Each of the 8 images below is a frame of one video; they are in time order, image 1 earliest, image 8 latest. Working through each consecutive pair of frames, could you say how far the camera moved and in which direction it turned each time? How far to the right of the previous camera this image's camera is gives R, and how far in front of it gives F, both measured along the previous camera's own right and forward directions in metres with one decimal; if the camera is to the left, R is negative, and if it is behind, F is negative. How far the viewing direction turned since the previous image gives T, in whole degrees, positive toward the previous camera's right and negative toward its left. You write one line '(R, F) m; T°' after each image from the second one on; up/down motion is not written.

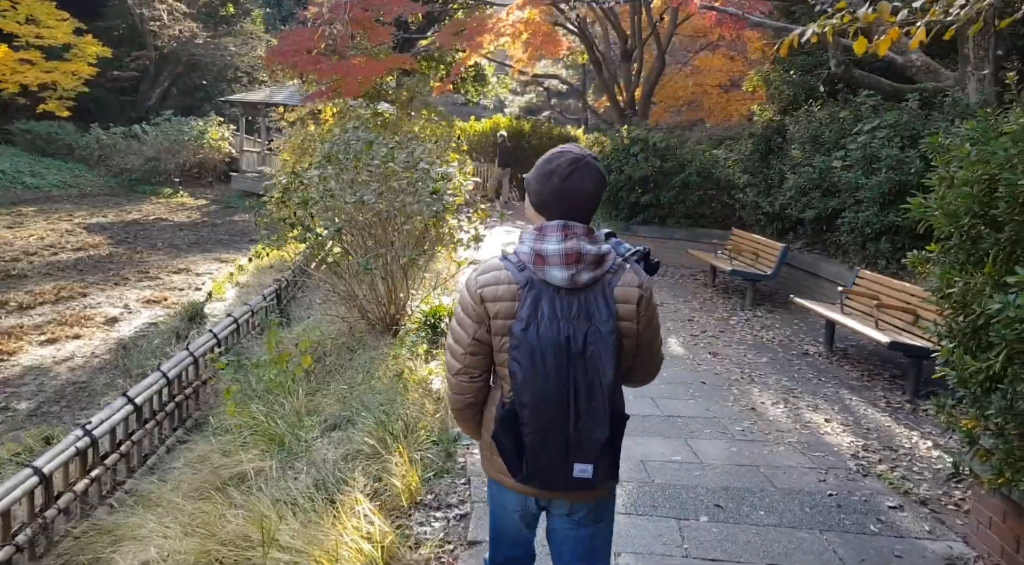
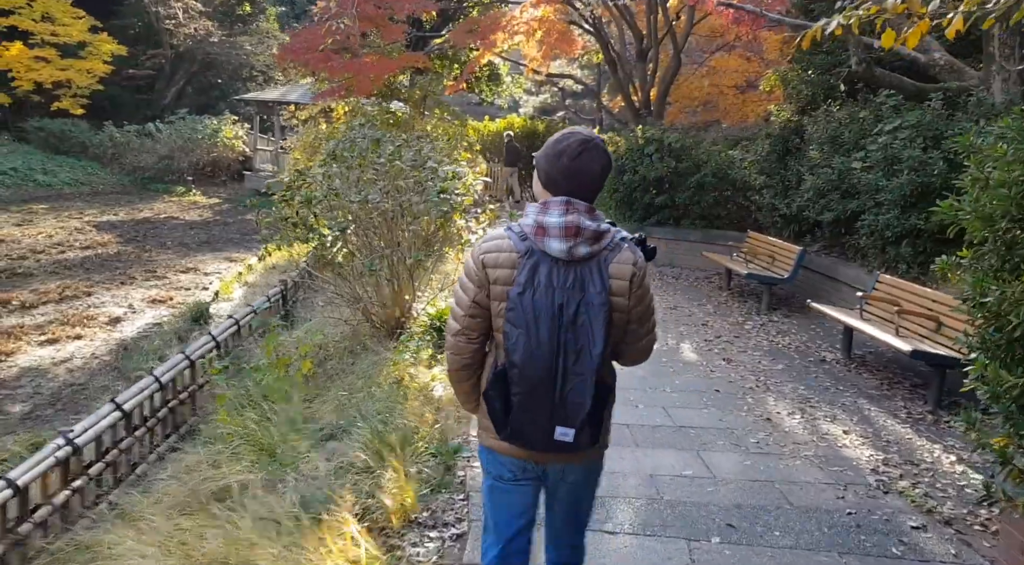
(0.0, +0.2) m; -1°
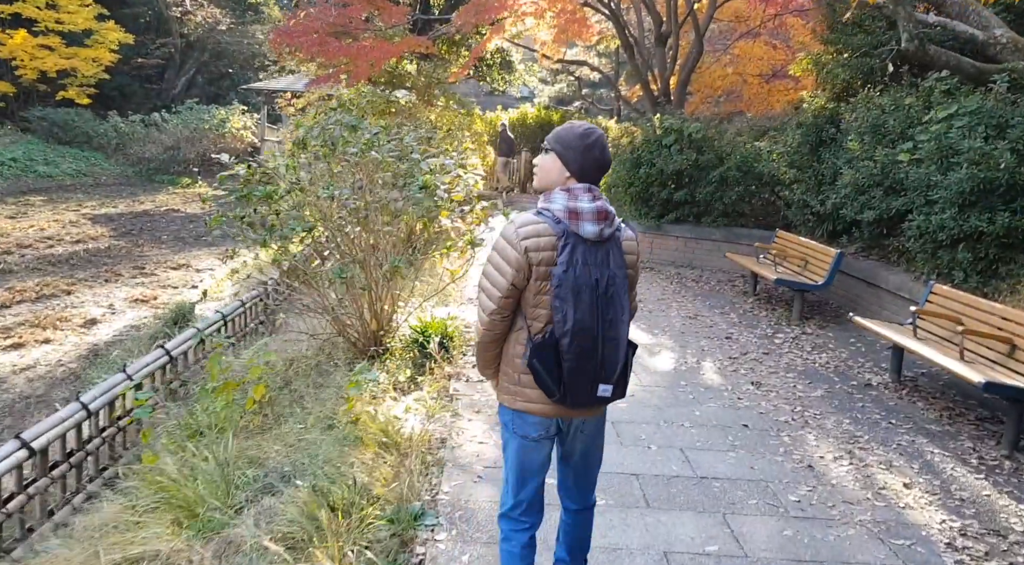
(+0.1, +0.8) m; -1°
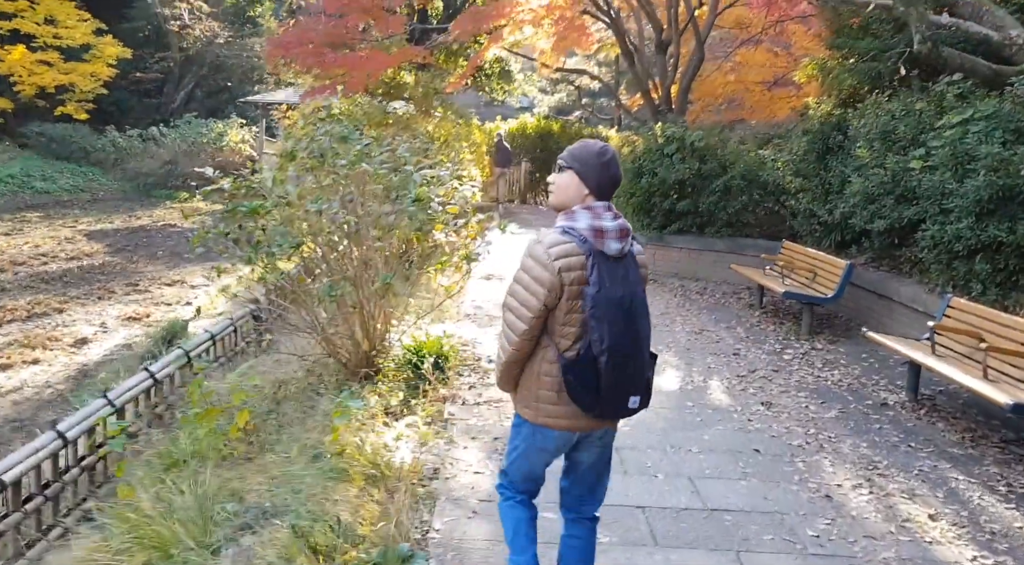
(0.0, +0.2) m; 0°
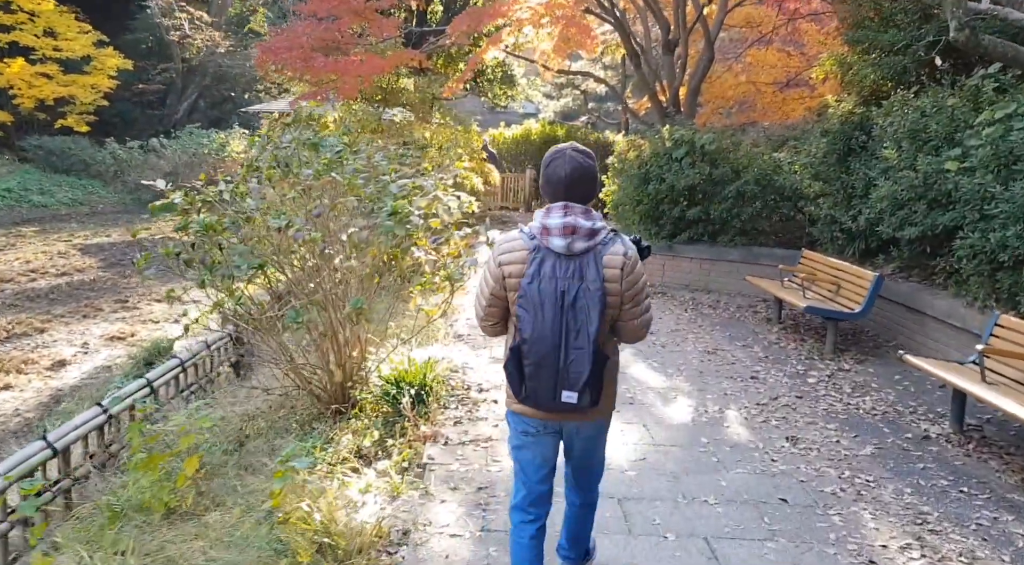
(+0.1, +0.6) m; -1°
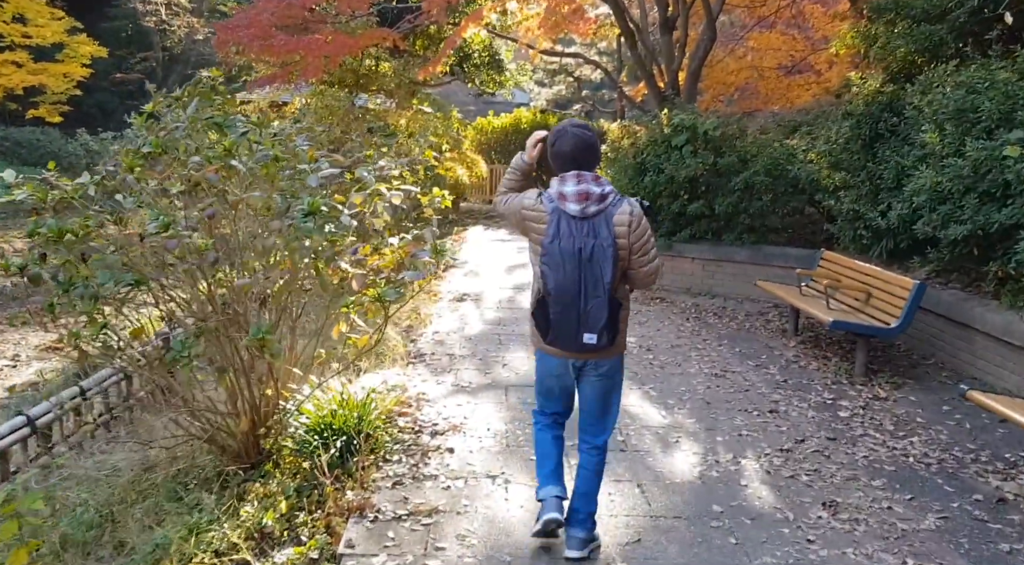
(+0.2, +1.0) m; 0°
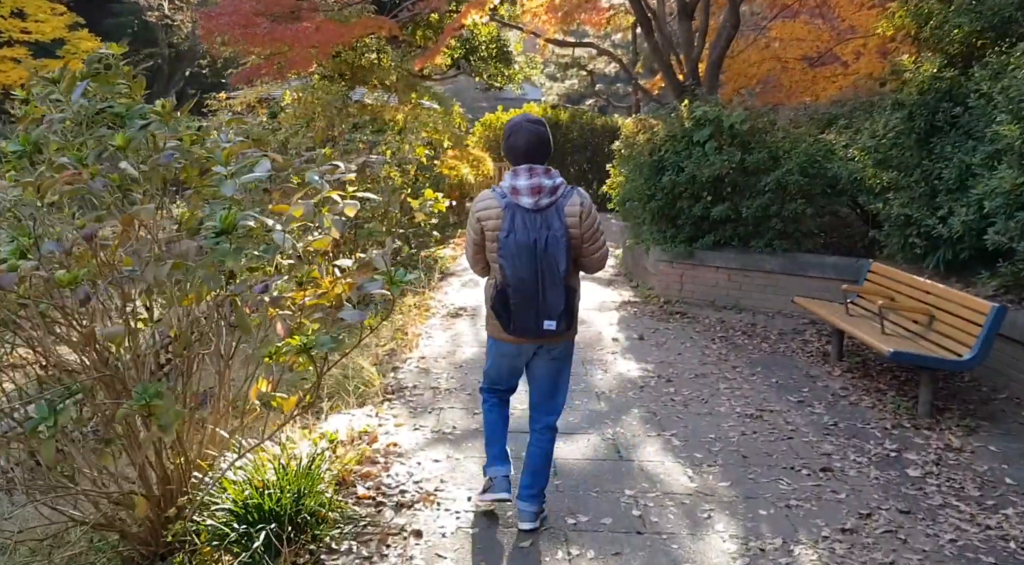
(+0.1, +0.8) m; -1°
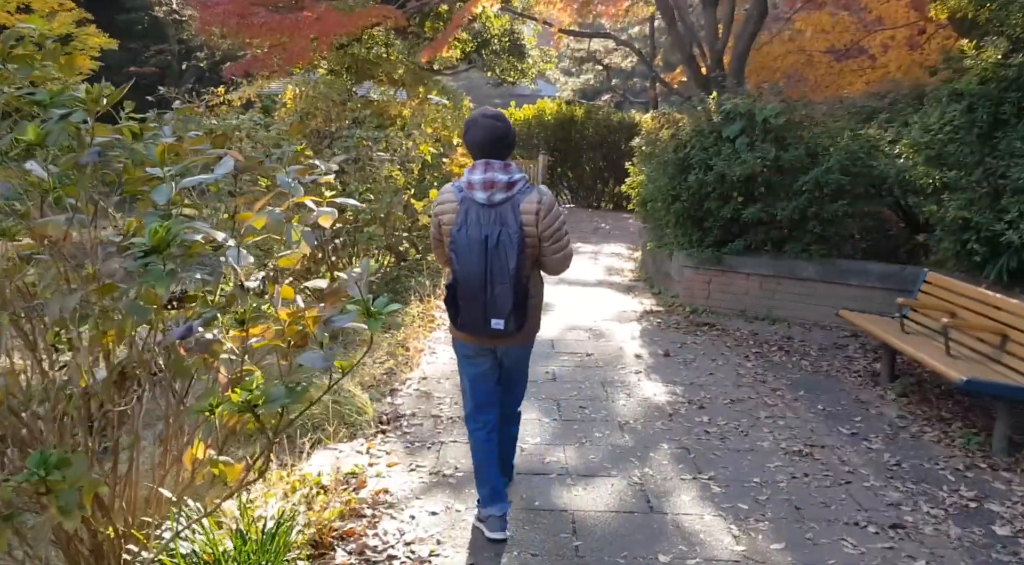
(0.0, +0.6) m; -1°
